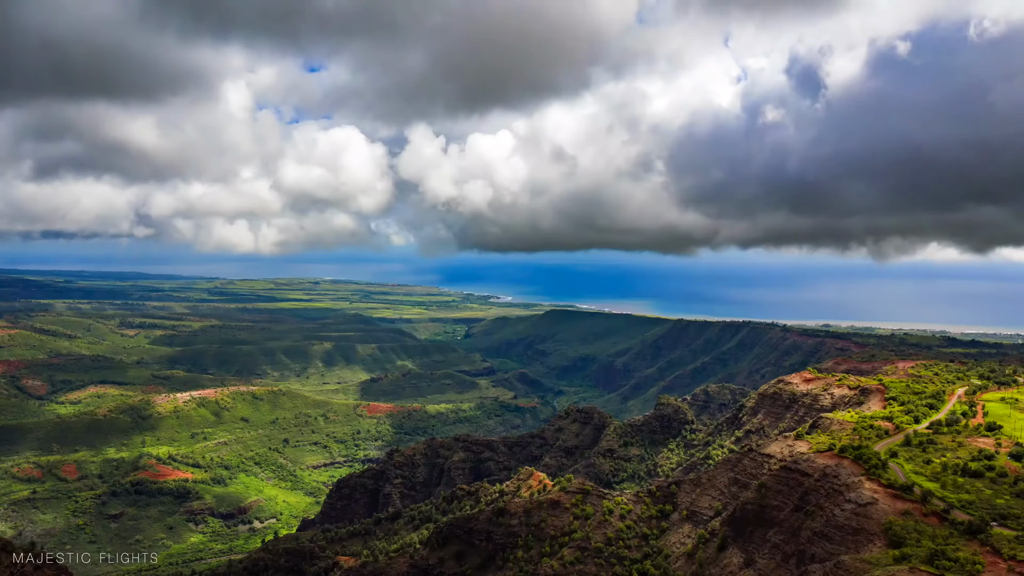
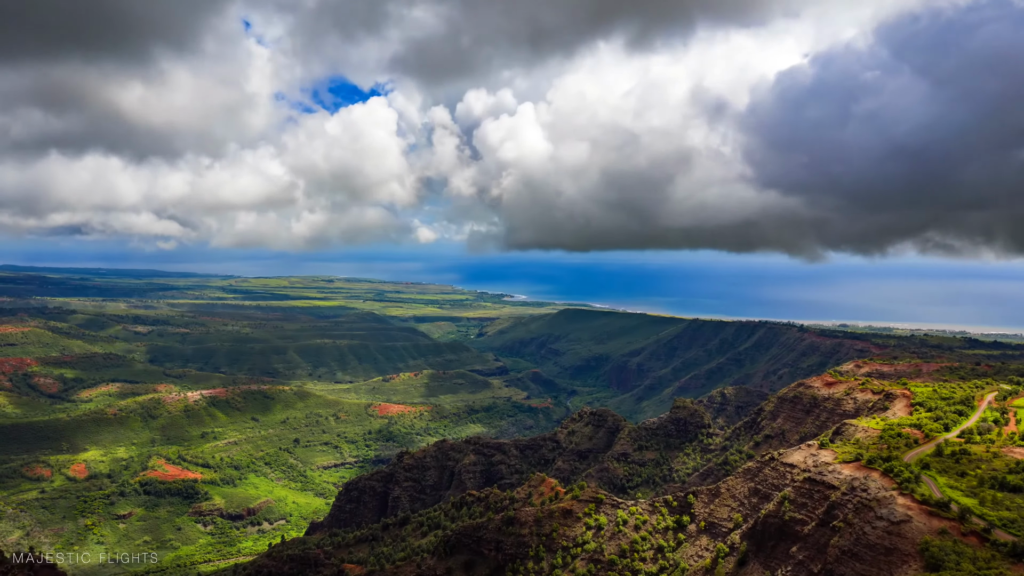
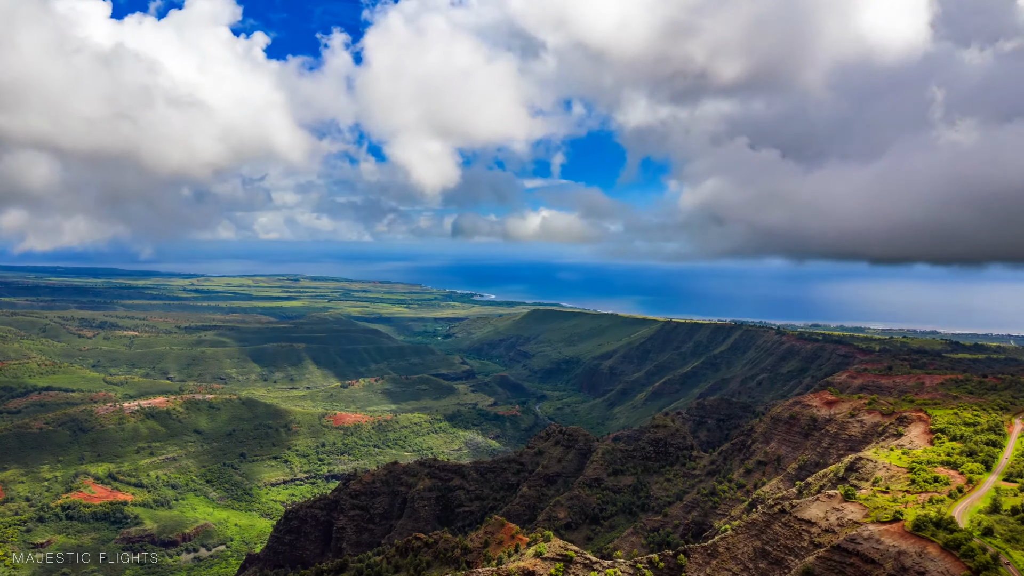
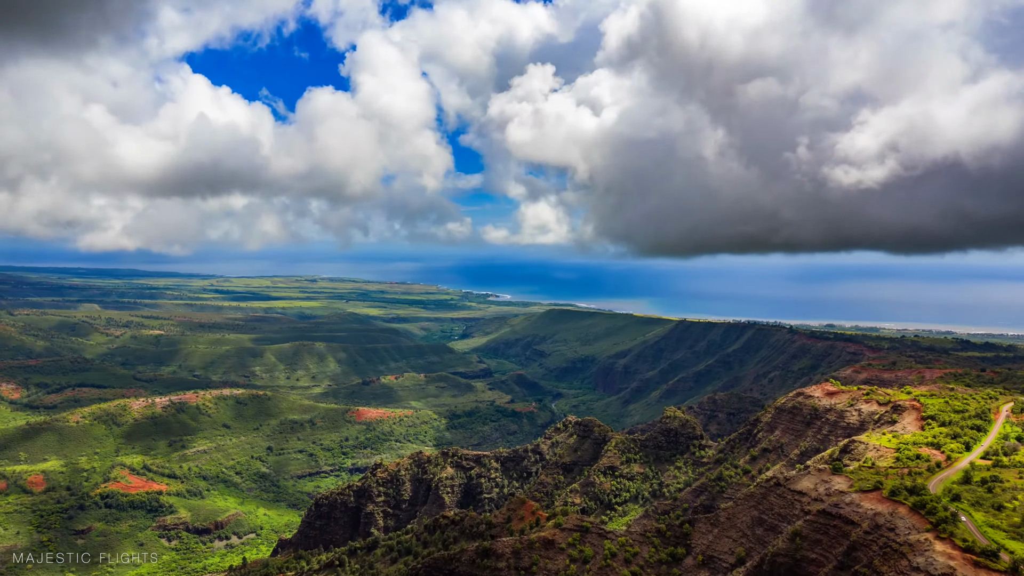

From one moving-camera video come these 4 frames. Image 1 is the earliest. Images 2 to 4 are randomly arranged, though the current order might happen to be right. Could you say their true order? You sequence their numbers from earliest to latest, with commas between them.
2, 4, 3
